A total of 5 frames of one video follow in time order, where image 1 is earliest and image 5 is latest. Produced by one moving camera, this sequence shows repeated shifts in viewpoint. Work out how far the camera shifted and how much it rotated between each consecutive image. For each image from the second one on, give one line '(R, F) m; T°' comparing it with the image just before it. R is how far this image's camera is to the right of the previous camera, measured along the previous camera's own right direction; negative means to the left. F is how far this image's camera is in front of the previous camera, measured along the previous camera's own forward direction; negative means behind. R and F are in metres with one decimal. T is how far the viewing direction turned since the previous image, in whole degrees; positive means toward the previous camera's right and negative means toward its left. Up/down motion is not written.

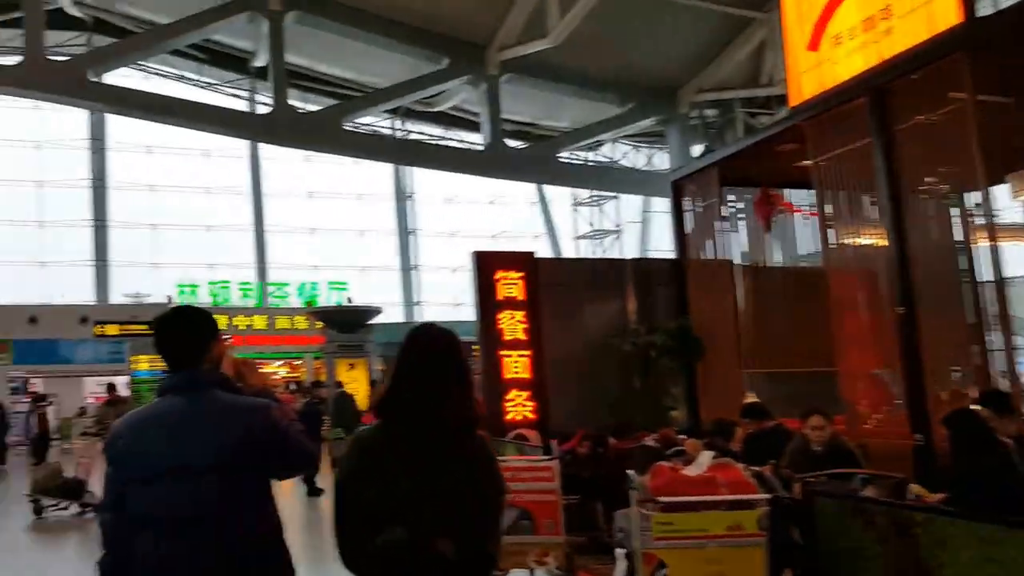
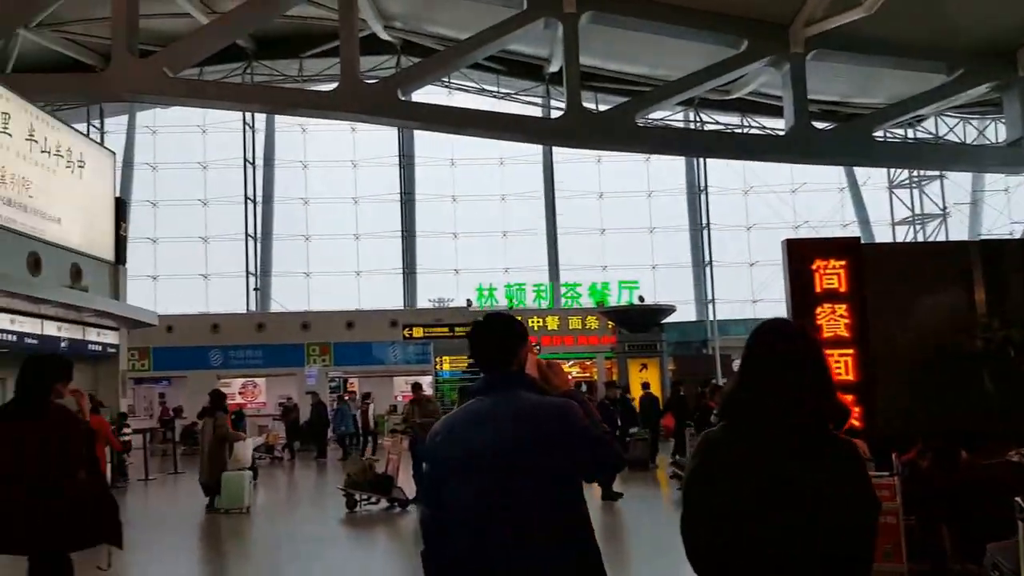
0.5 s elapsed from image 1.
(-0.3, +1.9) m; -21°
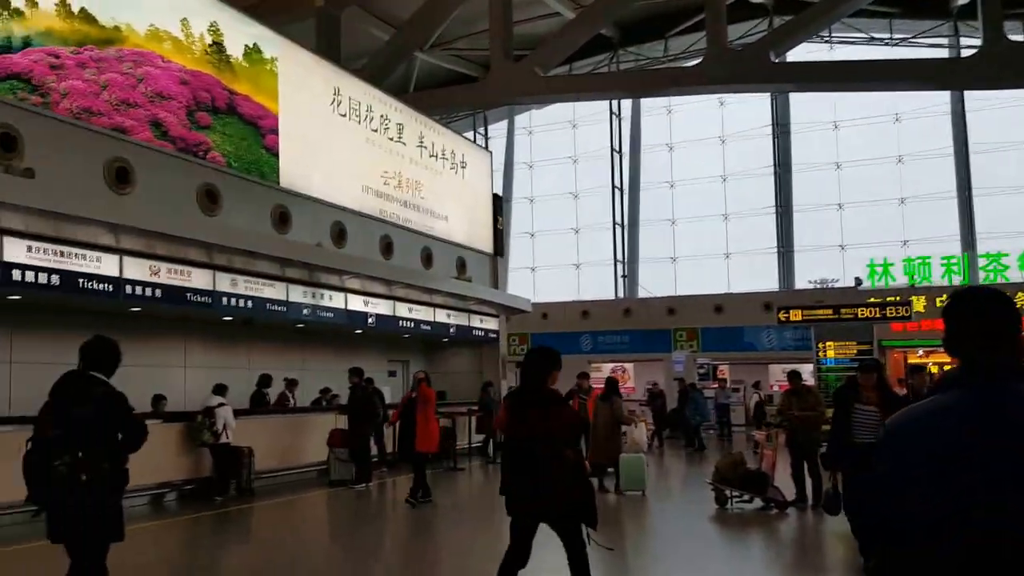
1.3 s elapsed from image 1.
(0.0, +0.7) m; -26°
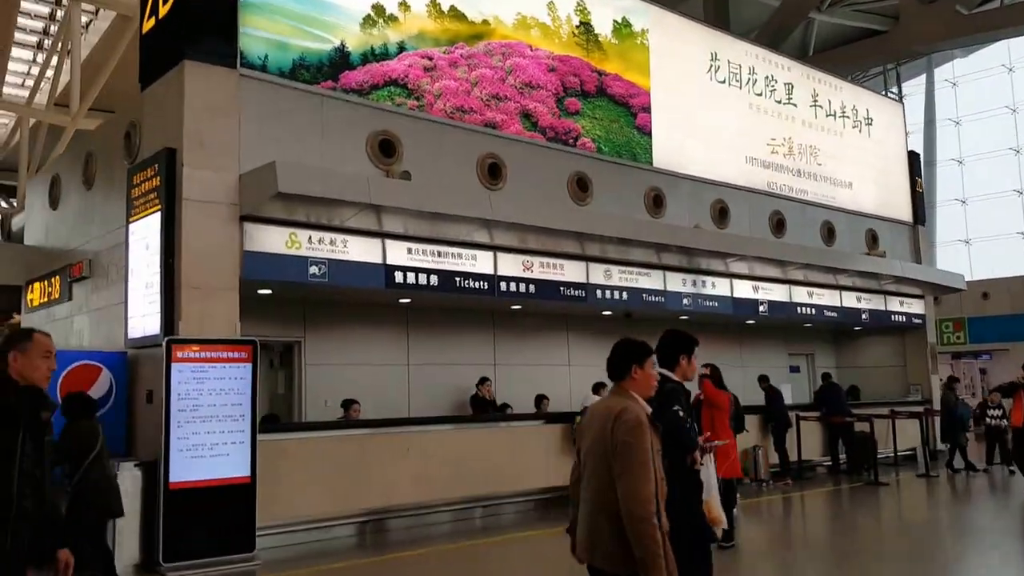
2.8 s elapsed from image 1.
(-0.2, +1.2) m; -28°
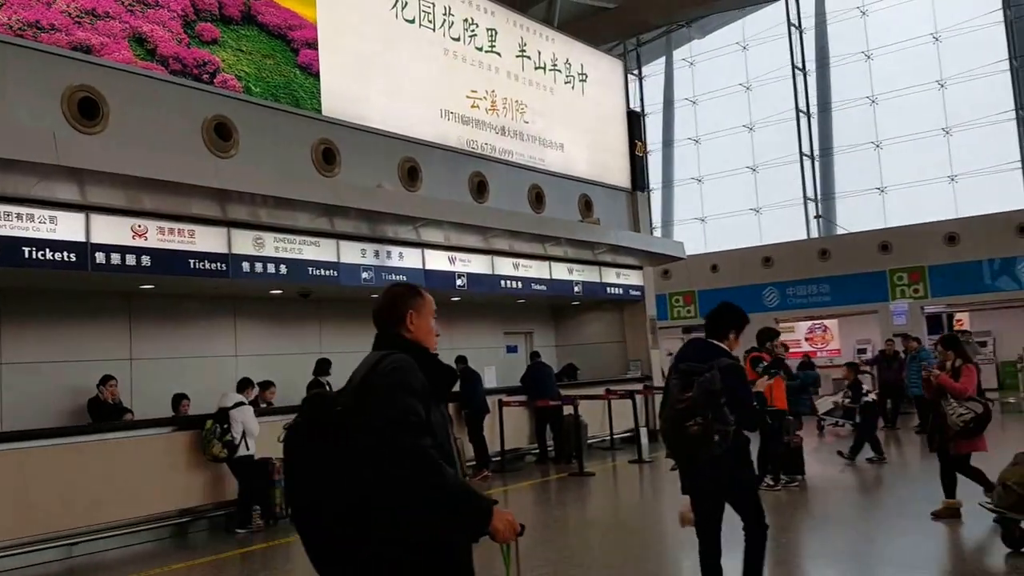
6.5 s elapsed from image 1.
(+1.6, +1.4) m; +14°
